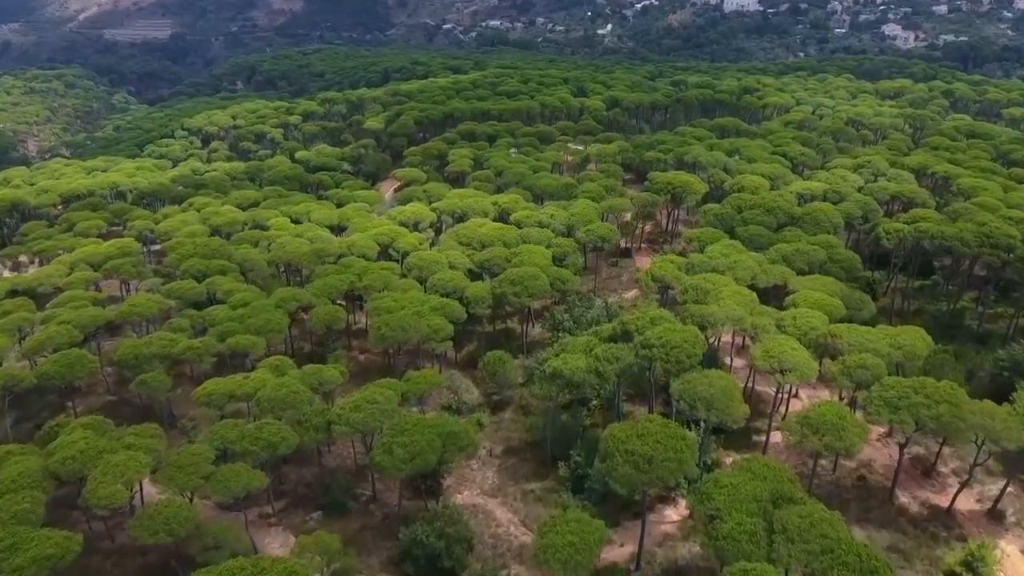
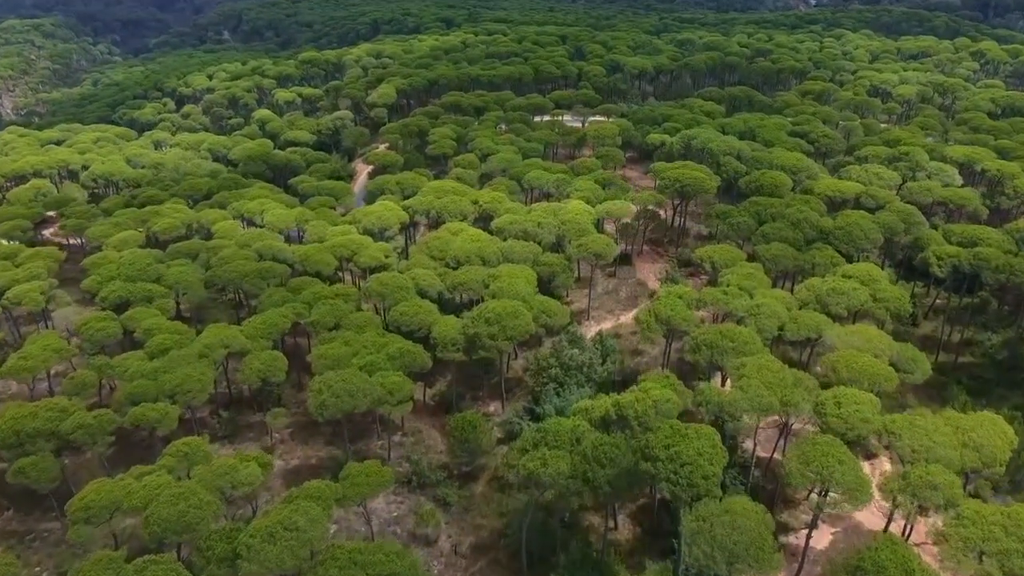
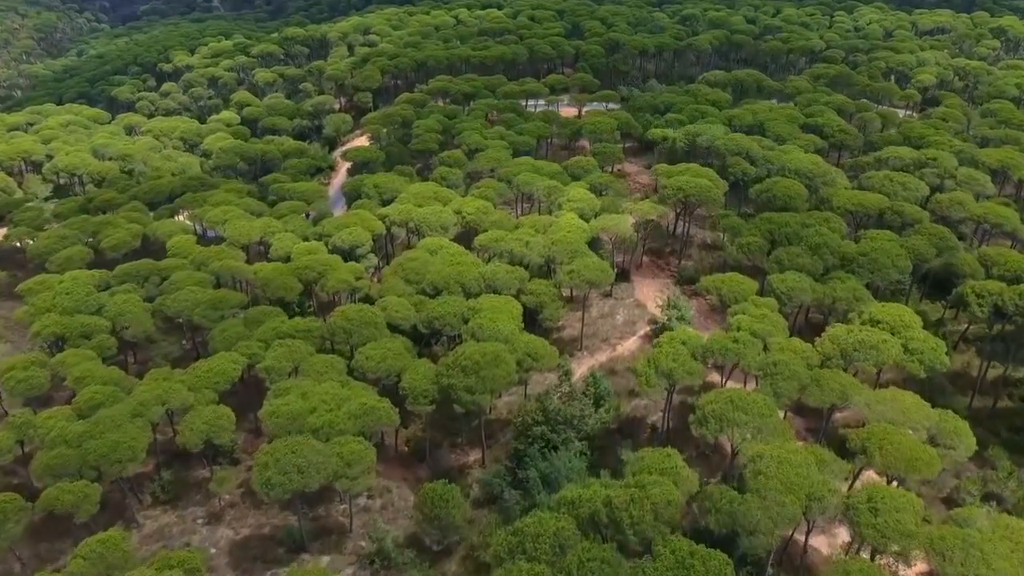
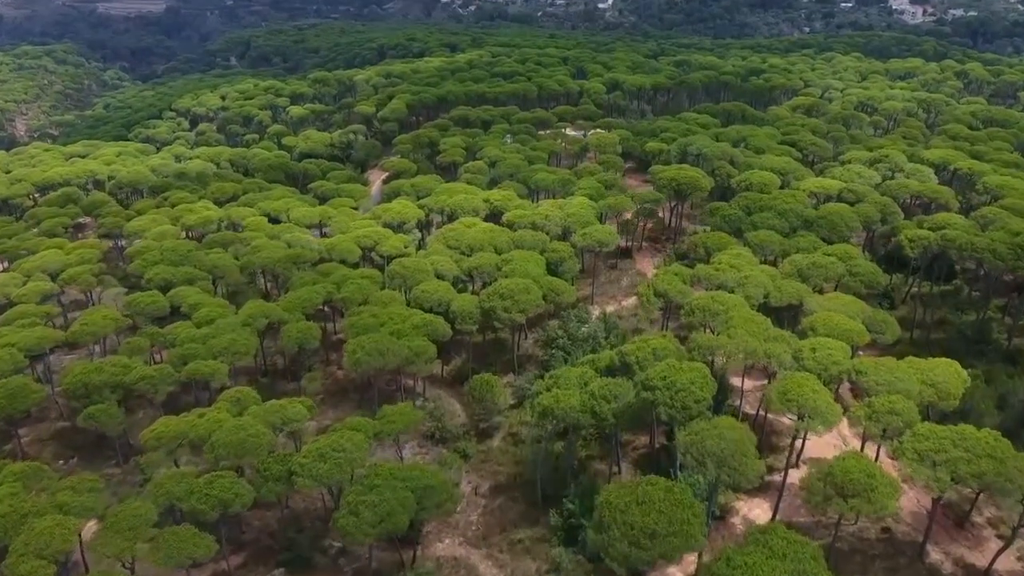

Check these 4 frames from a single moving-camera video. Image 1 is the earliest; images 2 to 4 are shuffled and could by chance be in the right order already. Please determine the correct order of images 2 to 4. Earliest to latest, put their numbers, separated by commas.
4, 2, 3
